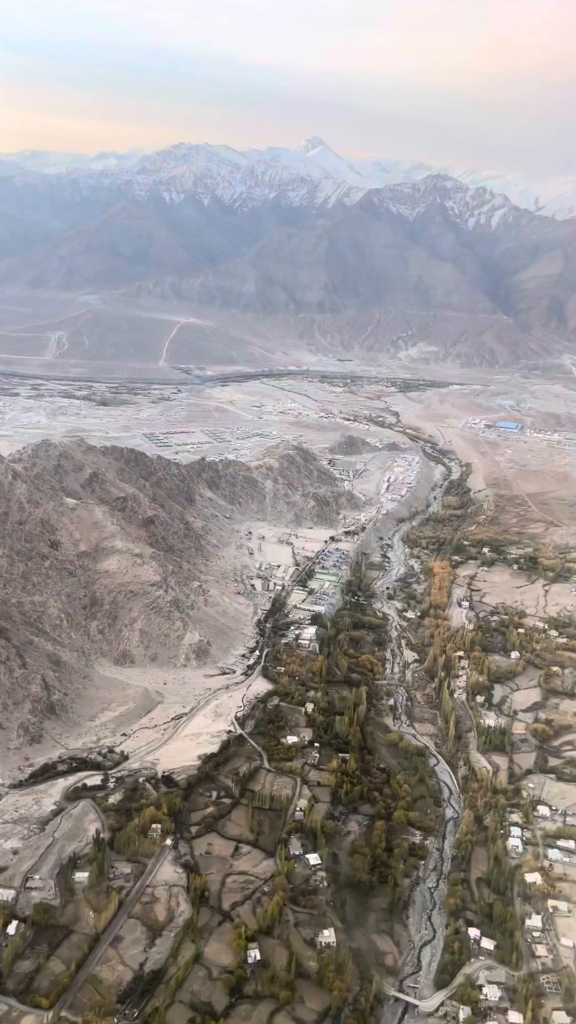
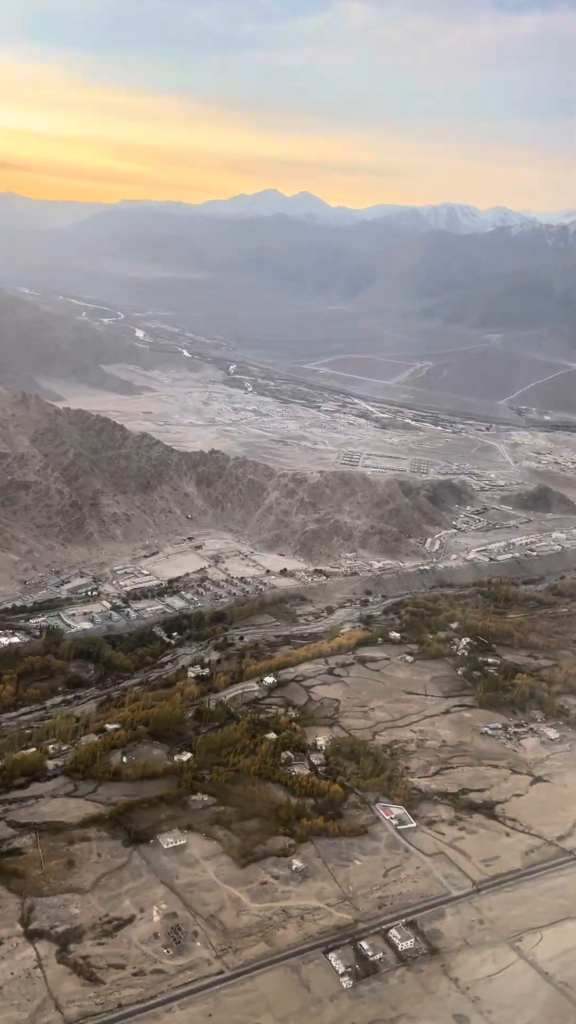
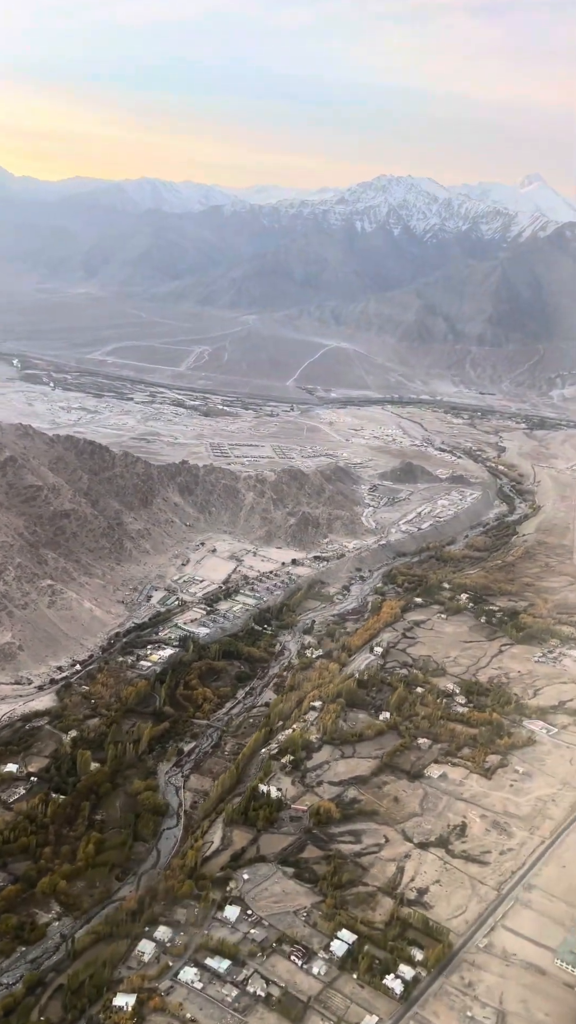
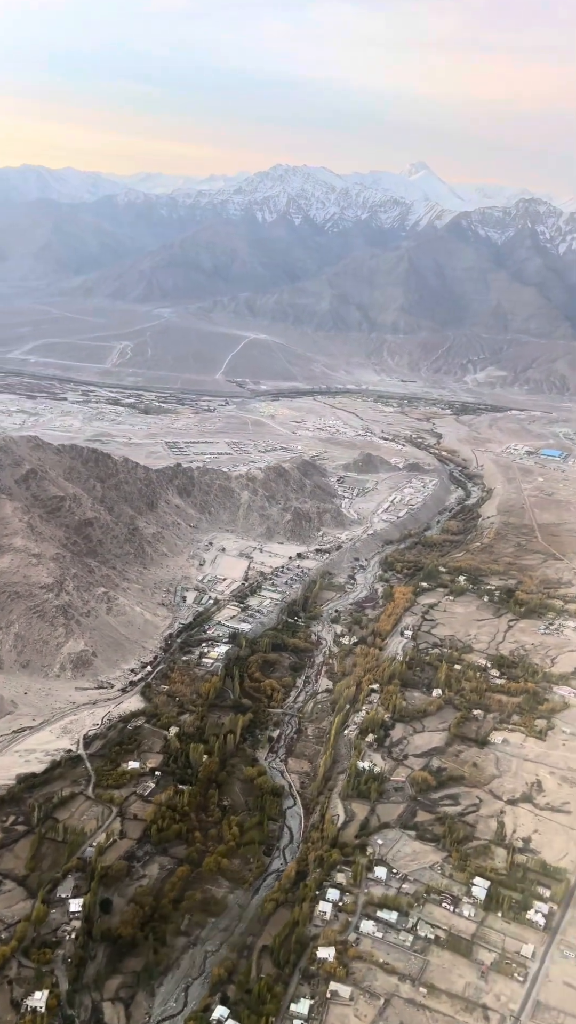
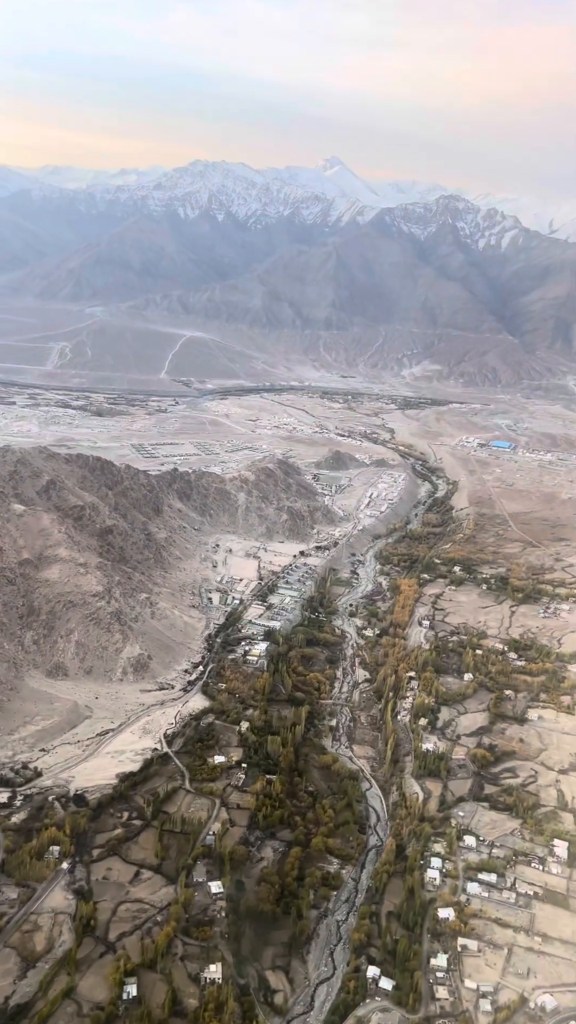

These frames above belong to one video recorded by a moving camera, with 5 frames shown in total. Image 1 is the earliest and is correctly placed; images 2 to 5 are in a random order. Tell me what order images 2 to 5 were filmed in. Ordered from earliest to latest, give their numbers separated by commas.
5, 4, 3, 2
